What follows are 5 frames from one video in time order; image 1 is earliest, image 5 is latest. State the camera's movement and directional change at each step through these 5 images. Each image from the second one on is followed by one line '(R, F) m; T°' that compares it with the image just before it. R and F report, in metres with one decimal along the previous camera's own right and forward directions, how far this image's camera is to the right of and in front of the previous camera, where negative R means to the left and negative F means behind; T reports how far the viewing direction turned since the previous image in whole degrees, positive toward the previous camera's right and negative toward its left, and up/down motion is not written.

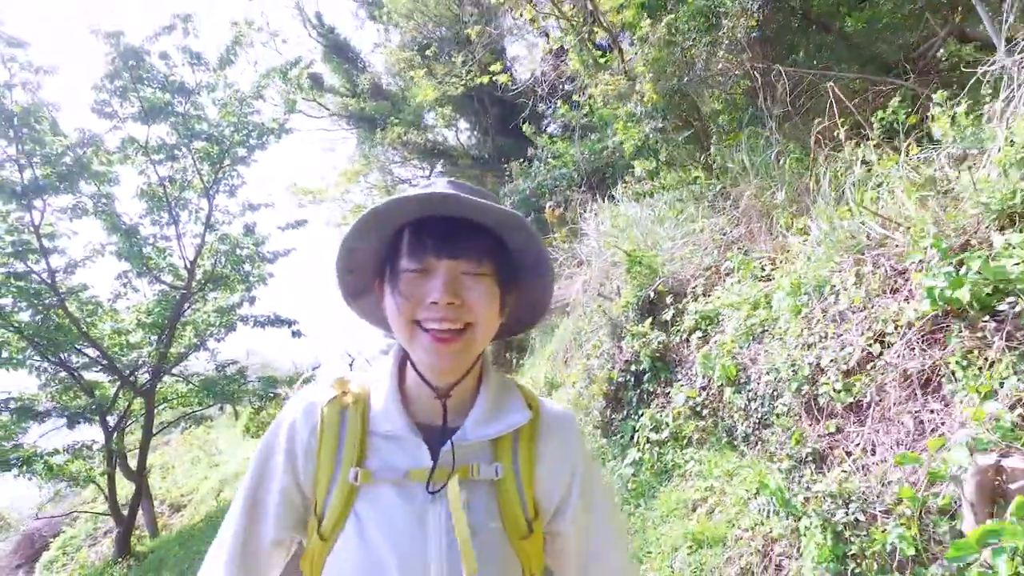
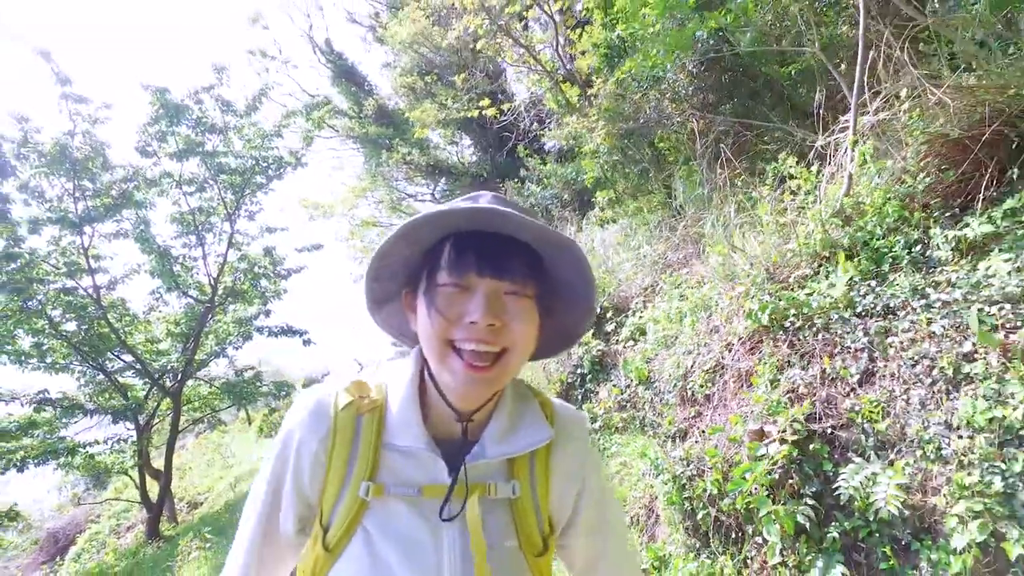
(+0.4, -1.0) m; -1°
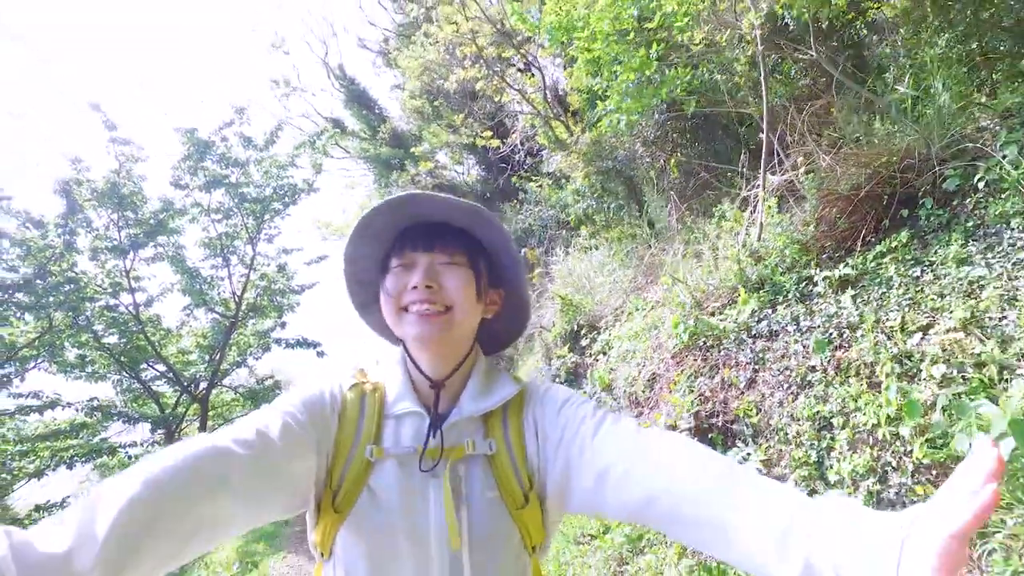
(+0.2, -1.0) m; -1°
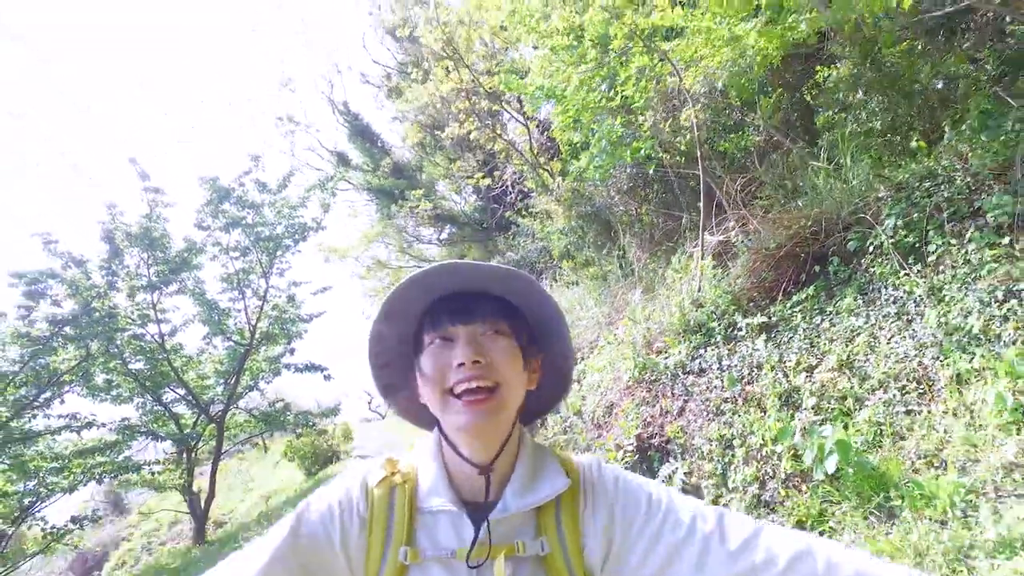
(+0.1, -0.9) m; 0°
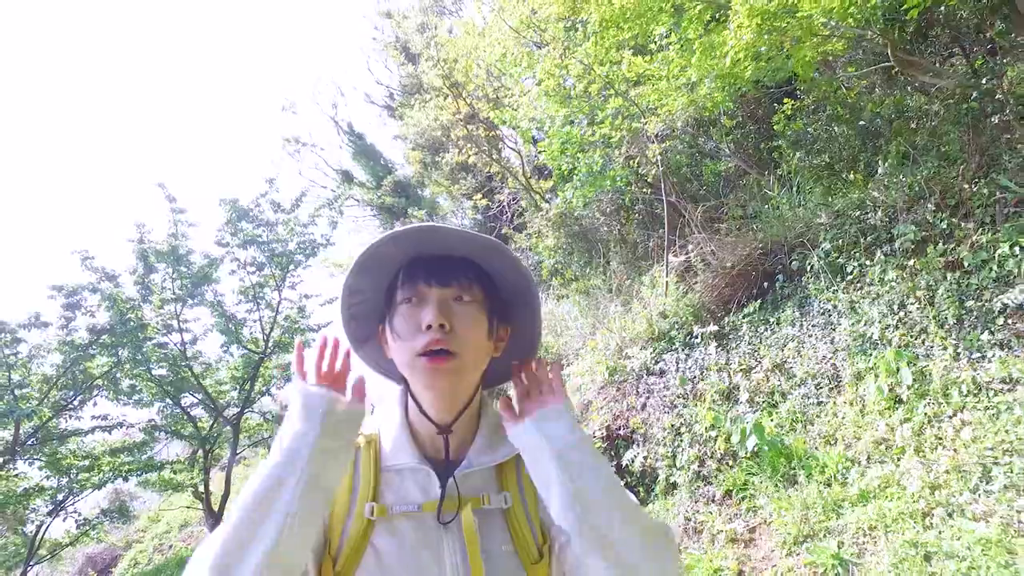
(+0.1, -0.8) m; 0°
